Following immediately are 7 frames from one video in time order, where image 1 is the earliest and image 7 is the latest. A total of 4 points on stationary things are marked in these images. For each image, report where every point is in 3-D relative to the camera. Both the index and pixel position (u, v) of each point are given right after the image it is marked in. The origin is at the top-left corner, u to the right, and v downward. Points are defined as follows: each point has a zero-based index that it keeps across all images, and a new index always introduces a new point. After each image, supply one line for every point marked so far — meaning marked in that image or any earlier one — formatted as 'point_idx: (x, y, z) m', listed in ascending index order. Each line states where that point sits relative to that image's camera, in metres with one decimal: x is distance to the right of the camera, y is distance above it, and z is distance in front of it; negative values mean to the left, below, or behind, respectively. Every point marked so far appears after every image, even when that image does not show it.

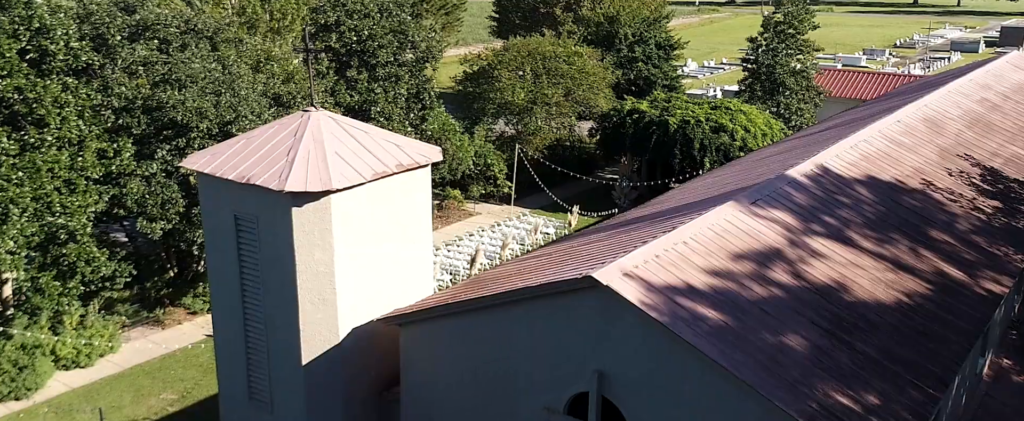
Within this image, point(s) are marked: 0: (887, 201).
0: (+5.0, +0.1, +13.6) m
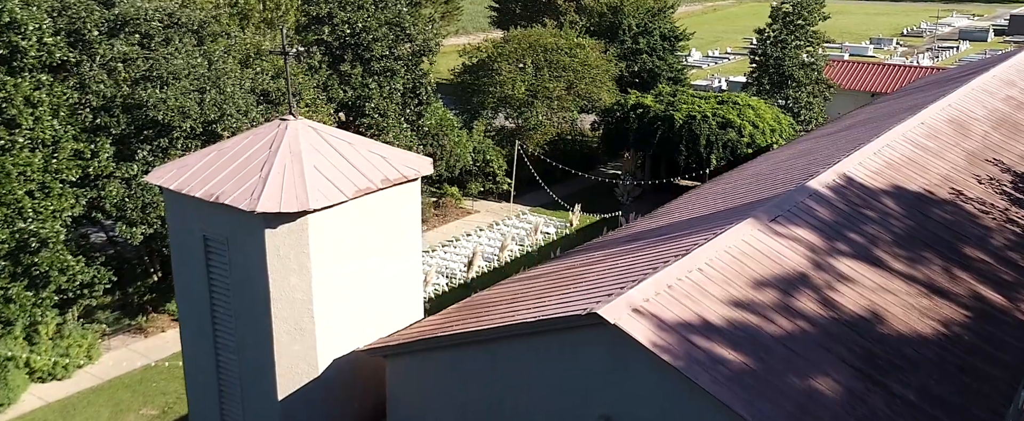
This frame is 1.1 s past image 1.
0: (+4.9, -0.1, +12.6) m
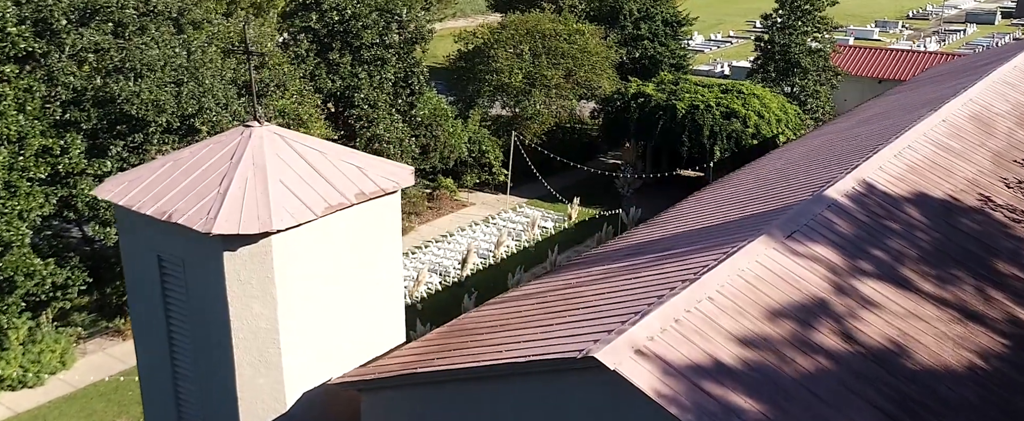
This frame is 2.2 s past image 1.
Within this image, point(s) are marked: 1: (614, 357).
0: (+4.8, -0.2, +11.6) m
1: (+0.7, -1.0, +7.3) m
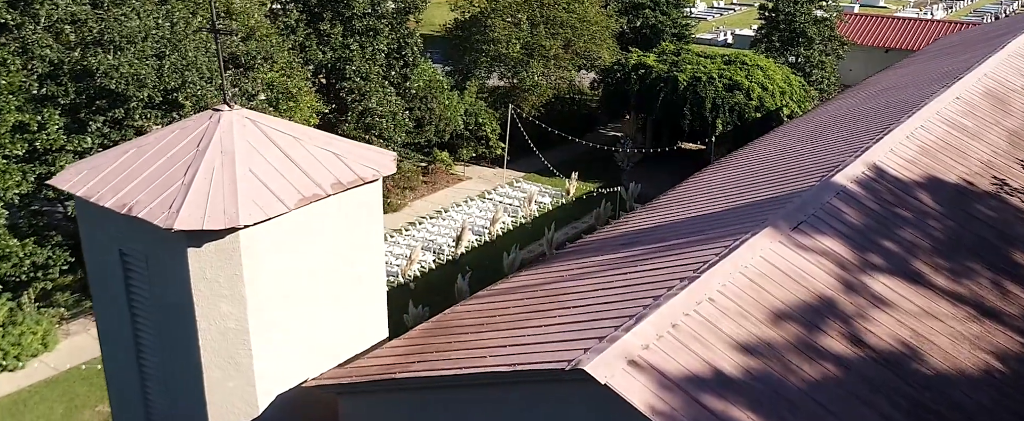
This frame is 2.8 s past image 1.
0: (+4.7, 0.0, +10.9) m
1: (+0.6, -1.0, +6.8) m
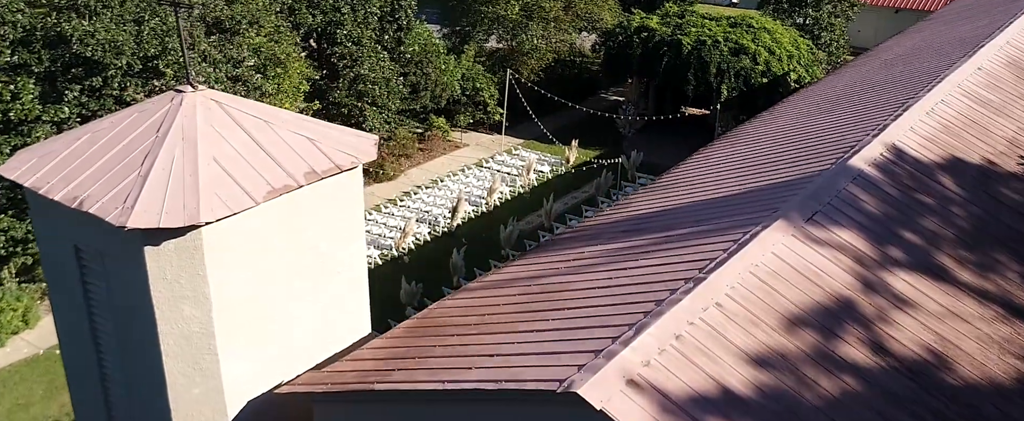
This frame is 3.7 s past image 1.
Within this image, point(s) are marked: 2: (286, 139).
0: (+4.6, +0.1, +10.2) m
1: (+0.5, -1.1, +6.1) m
2: (-1.8, +0.6, +8.4) m
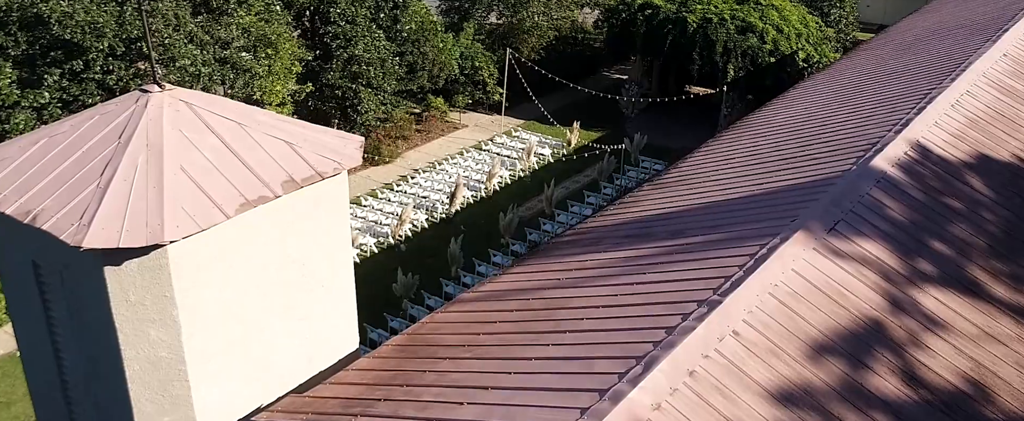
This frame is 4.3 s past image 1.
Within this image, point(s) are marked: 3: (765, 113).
0: (+4.6, +0.1, +9.5) m
1: (+0.5, -1.2, +5.4) m
2: (-1.9, +0.5, +7.7) m
3: (+3.5, +1.4, +14.4) m
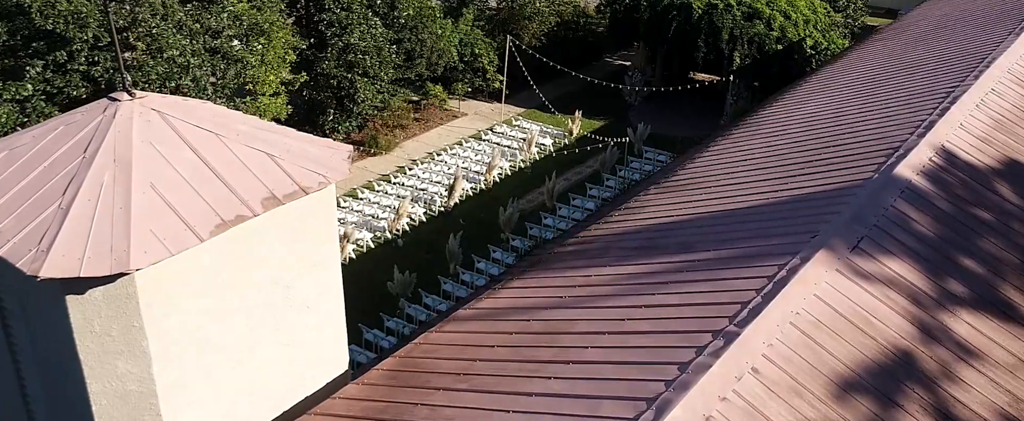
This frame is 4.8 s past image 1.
0: (+4.6, 0.0, +8.9) m
1: (+0.5, -1.4, +4.9) m
2: (-1.9, +0.4, +7.1) m
3: (+3.5, +1.4, +13.8) m
